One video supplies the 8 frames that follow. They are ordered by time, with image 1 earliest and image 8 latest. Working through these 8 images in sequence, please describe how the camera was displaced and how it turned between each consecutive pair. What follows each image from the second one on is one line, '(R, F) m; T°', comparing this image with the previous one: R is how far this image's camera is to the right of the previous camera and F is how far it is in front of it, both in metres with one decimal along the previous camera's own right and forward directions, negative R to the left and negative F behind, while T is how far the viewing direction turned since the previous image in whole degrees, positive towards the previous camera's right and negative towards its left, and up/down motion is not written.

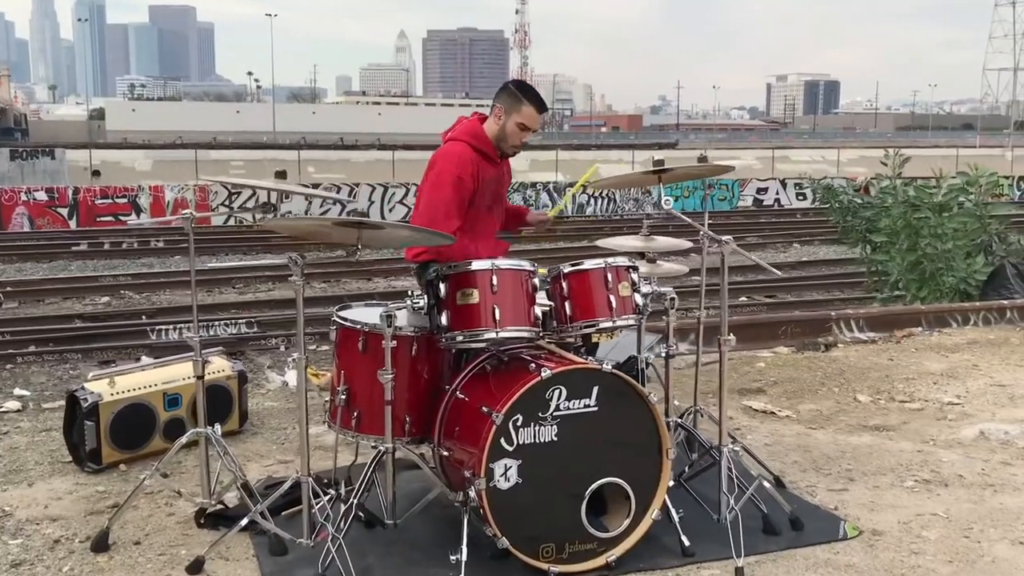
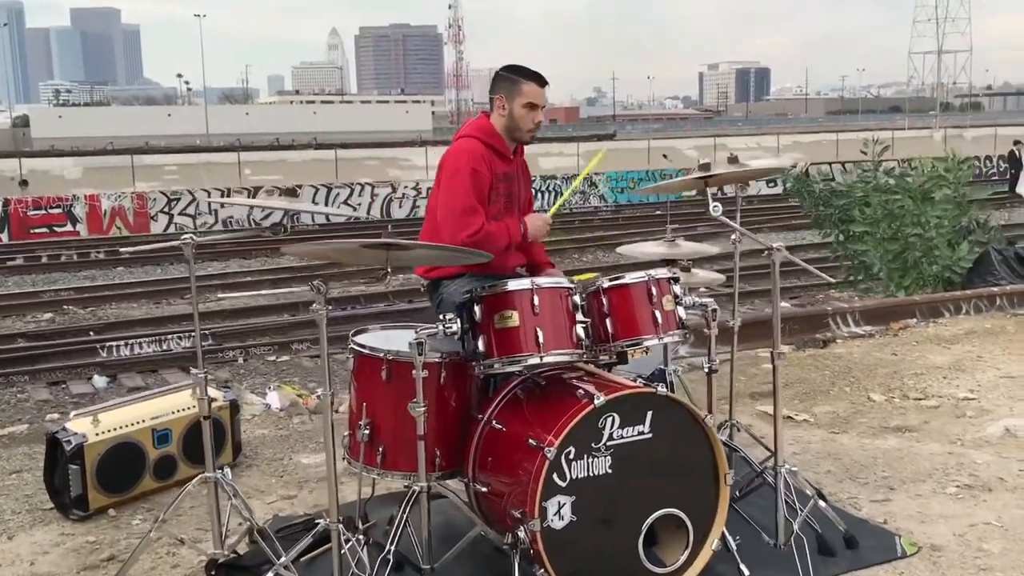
(-0.4, +0.3) m; +3°
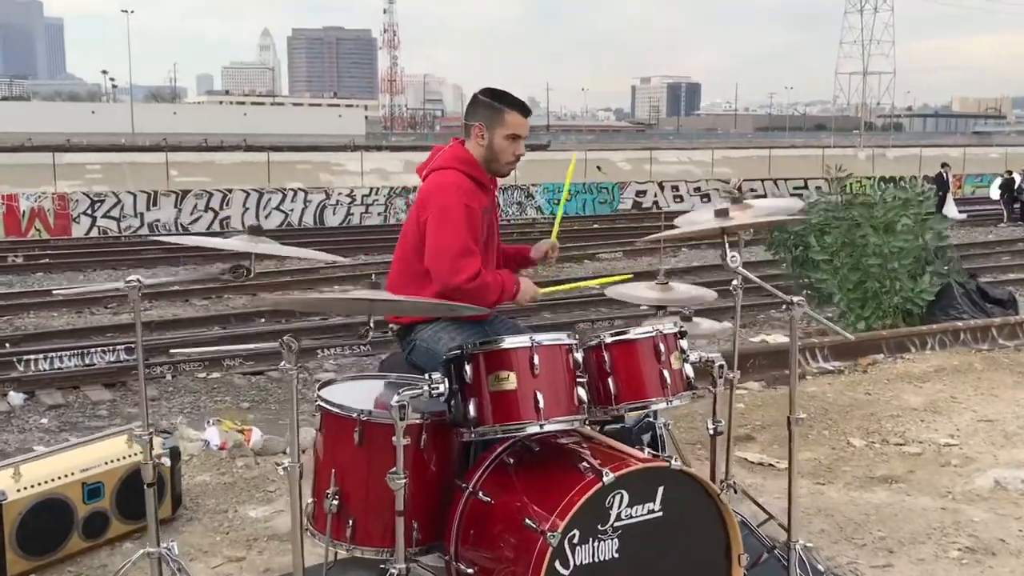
(-0.2, +0.4) m; +4°
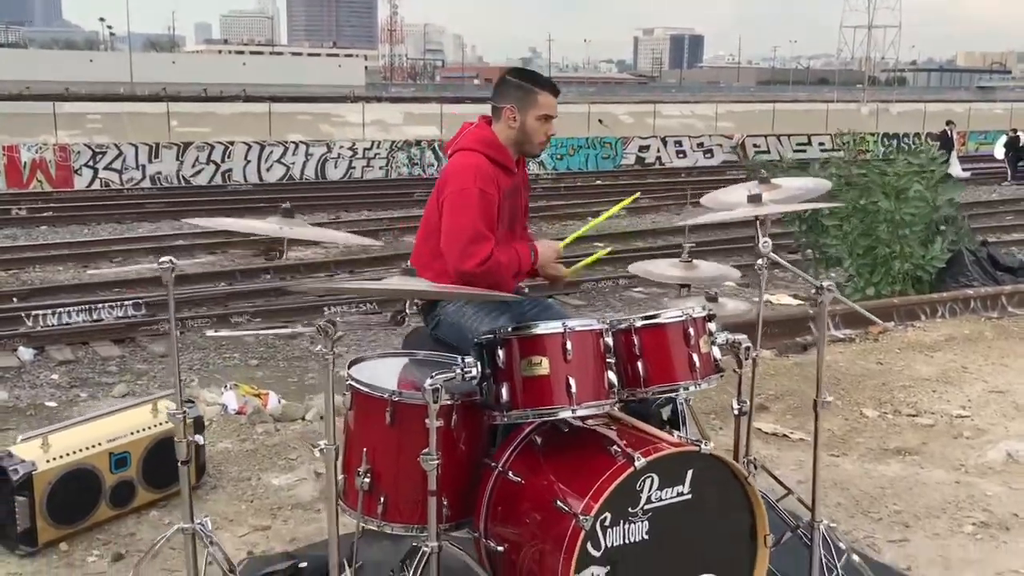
(-0.1, 0.0) m; 0°
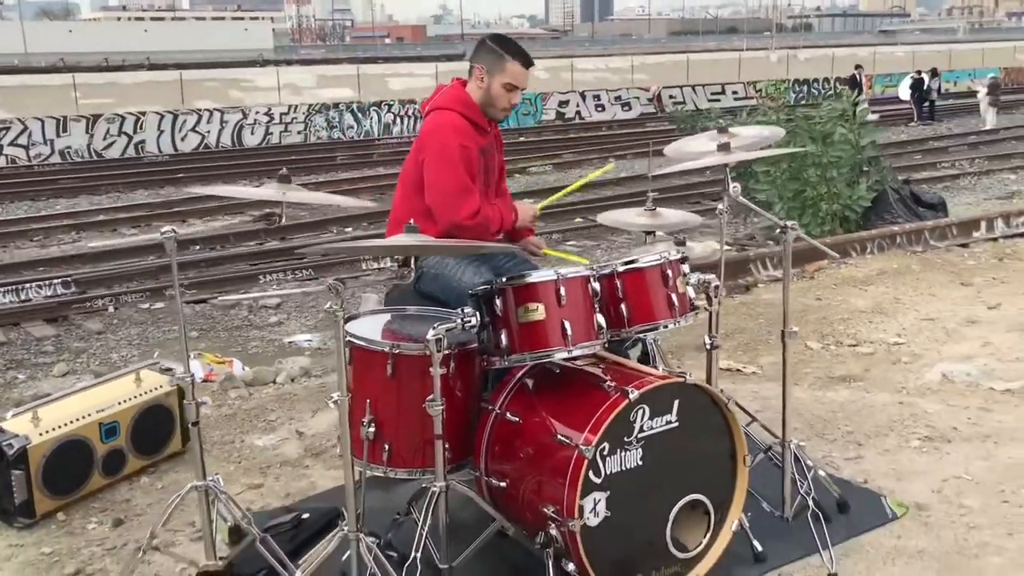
(-0.3, -0.2) m; +4°
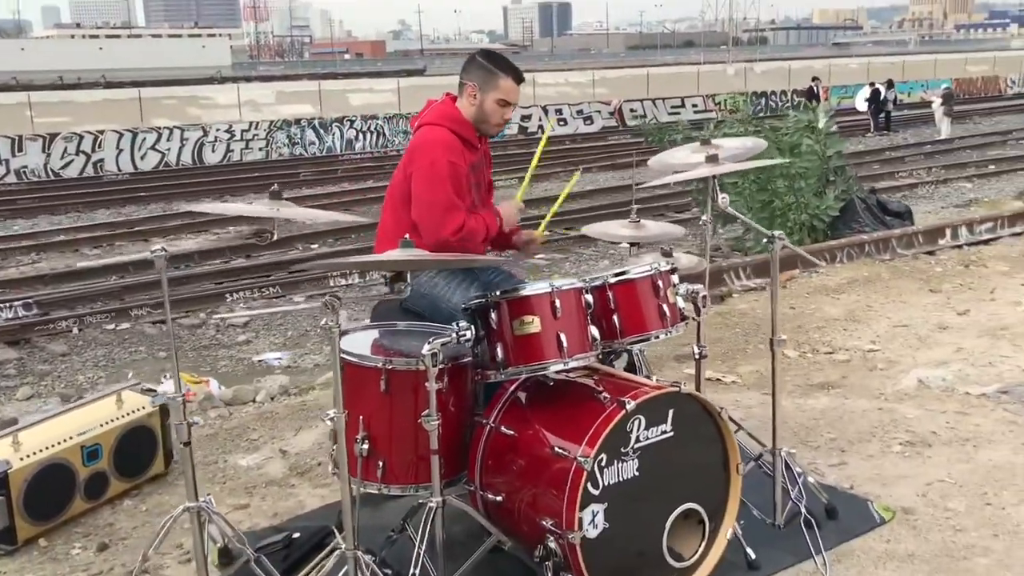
(-0.1, 0.0) m; +2°
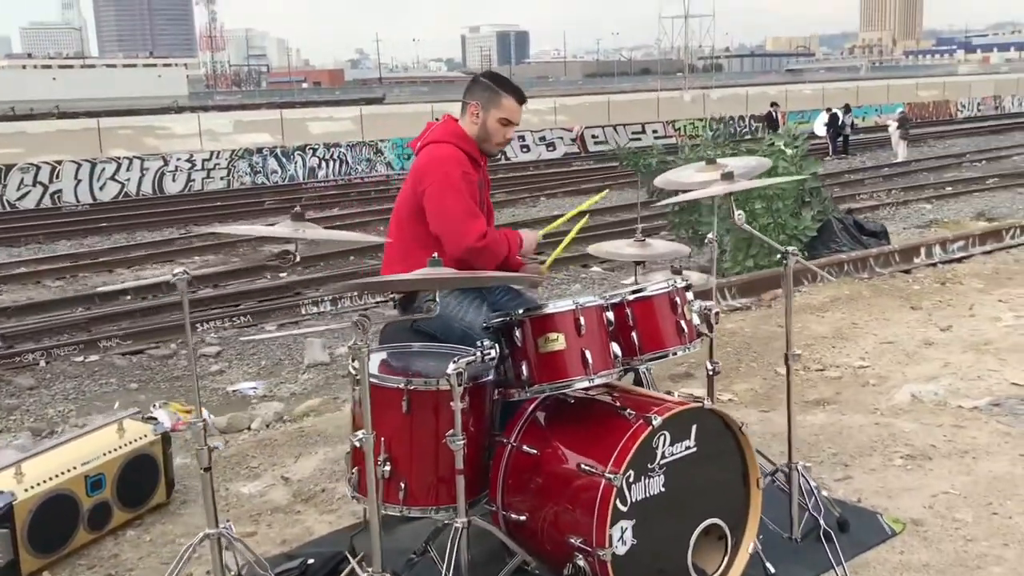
(-0.2, 0.0) m; +2°
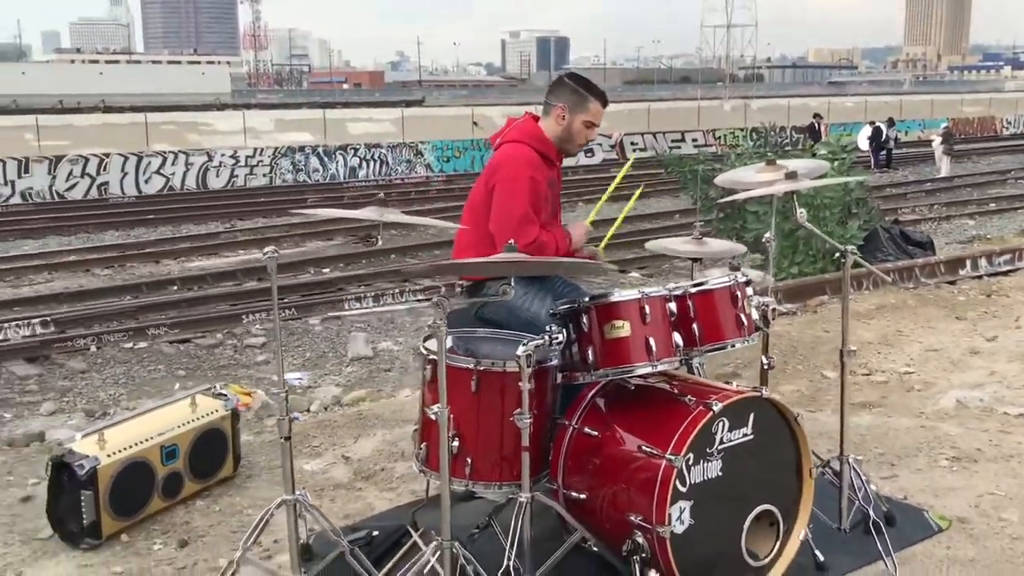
(-0.1, -0.2) m; -2°
